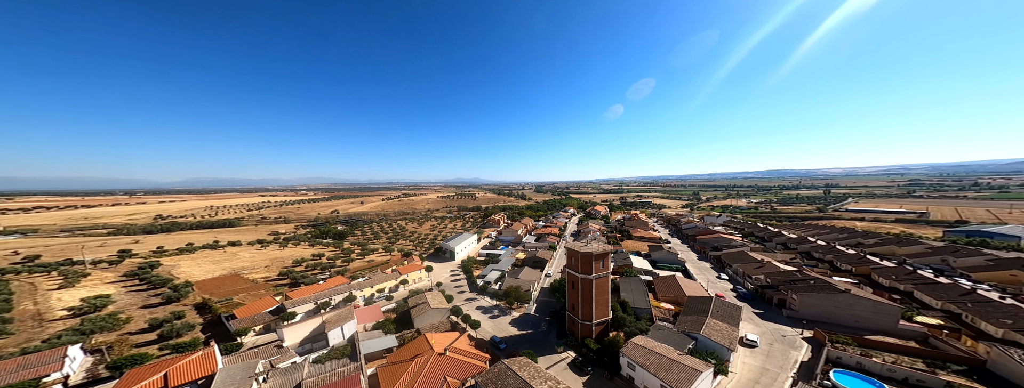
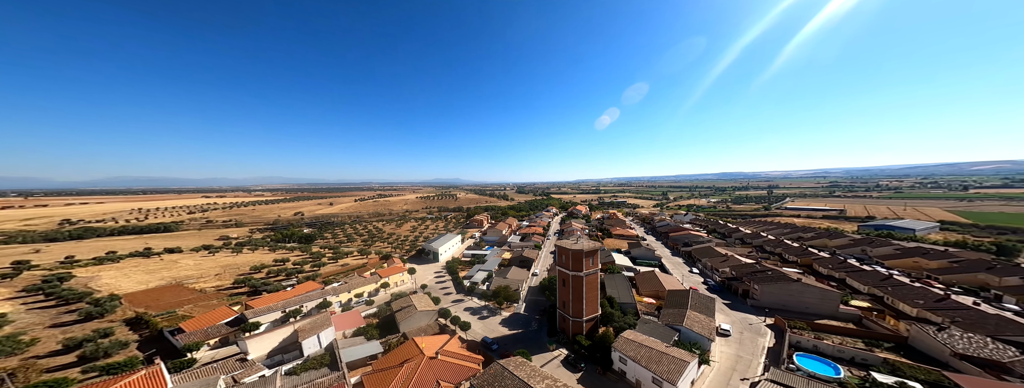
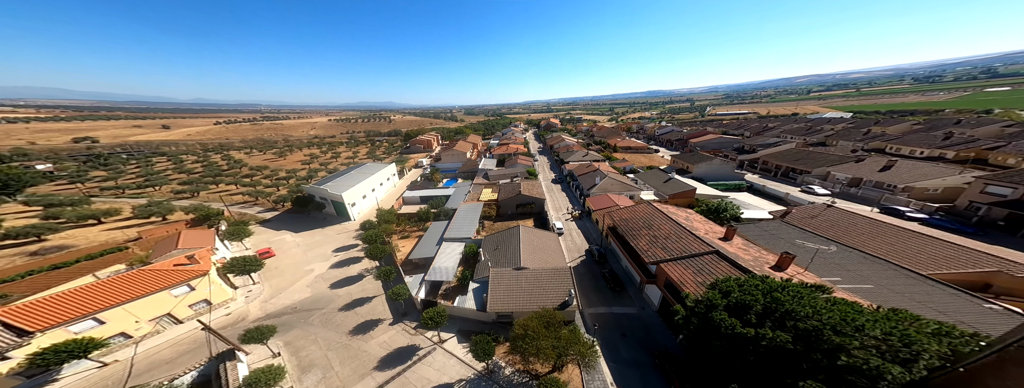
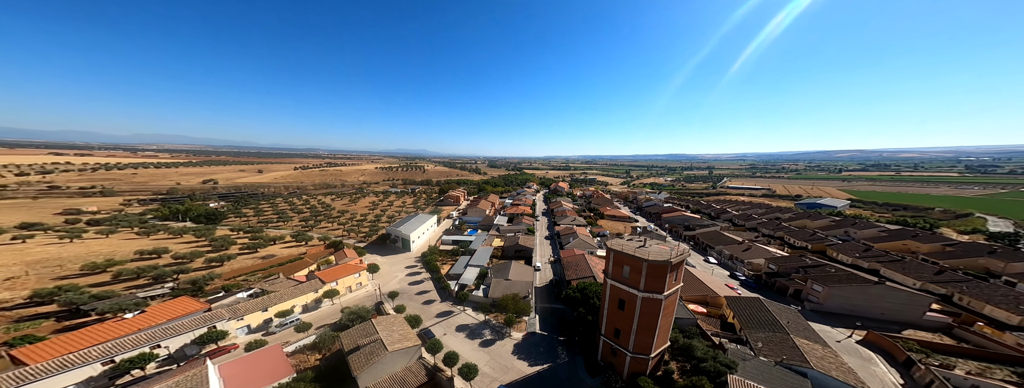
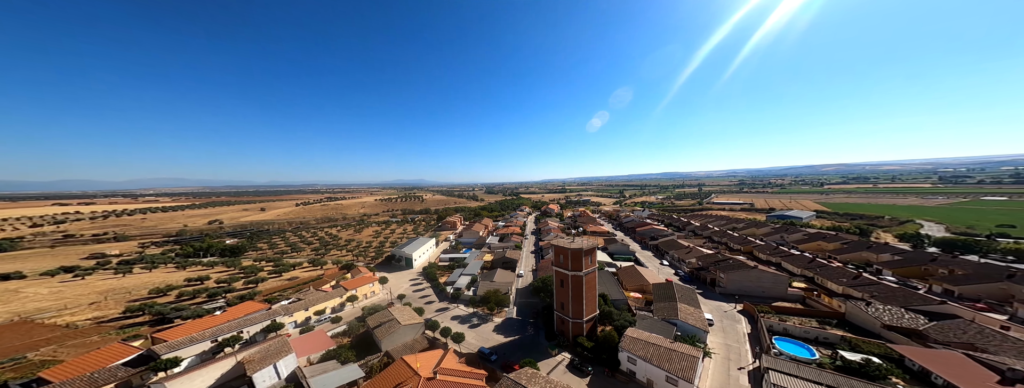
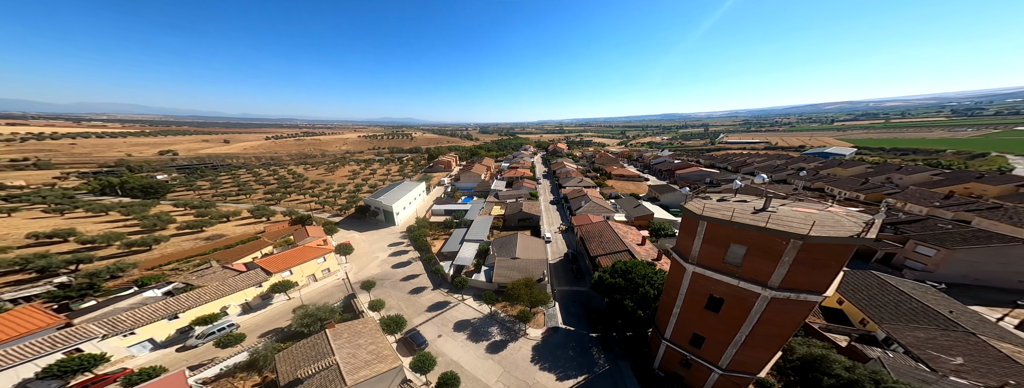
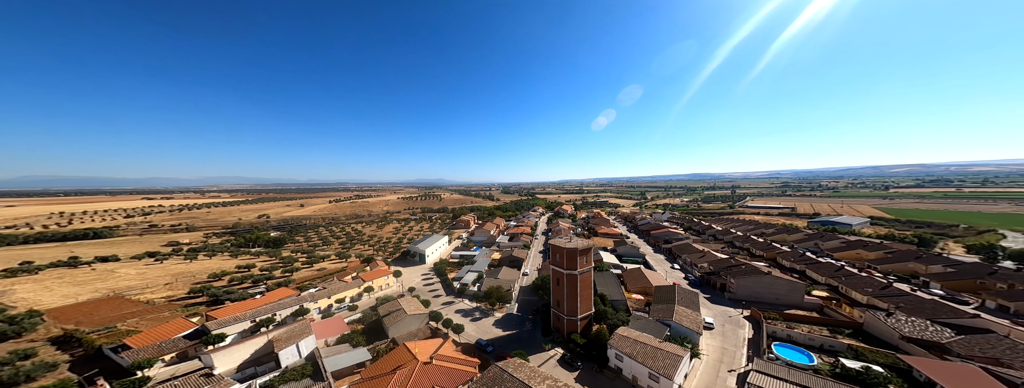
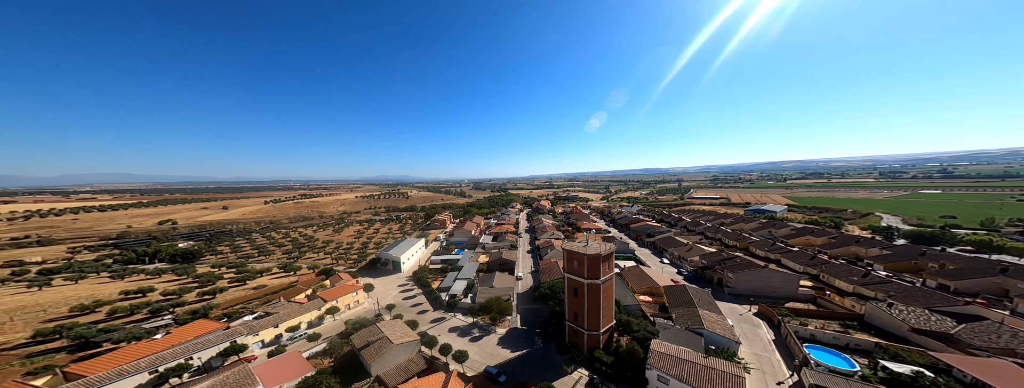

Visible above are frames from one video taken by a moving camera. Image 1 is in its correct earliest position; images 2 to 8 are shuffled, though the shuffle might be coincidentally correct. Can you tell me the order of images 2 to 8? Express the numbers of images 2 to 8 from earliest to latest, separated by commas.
2, 7, 5, 8, 4, 6, 3
